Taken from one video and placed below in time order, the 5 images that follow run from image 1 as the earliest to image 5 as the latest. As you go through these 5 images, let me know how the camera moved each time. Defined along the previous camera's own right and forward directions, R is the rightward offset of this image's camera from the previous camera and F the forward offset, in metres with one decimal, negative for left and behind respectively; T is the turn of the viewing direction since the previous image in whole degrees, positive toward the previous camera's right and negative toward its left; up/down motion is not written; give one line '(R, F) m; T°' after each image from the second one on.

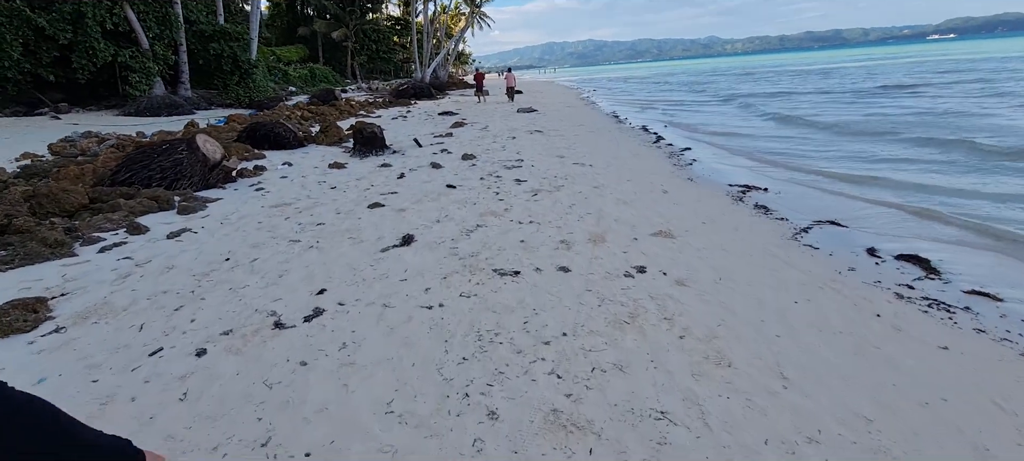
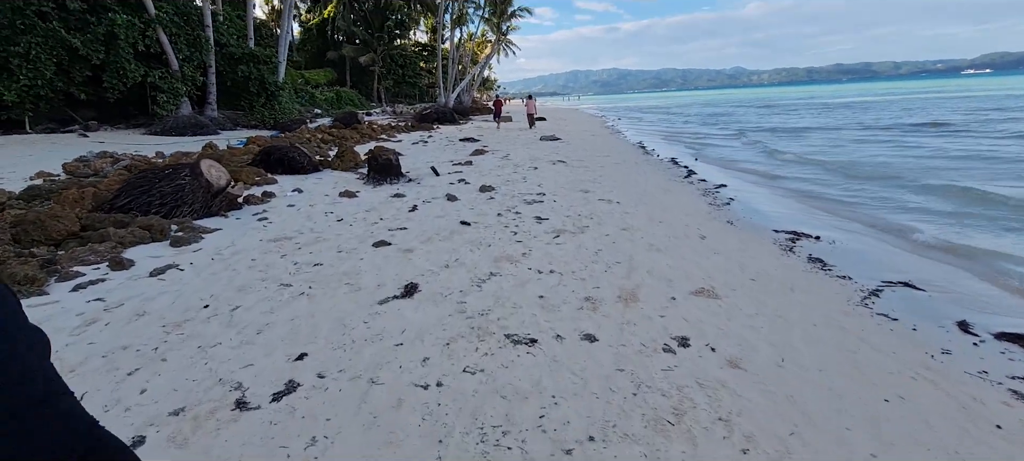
(0.0, +0.6) m; -2°
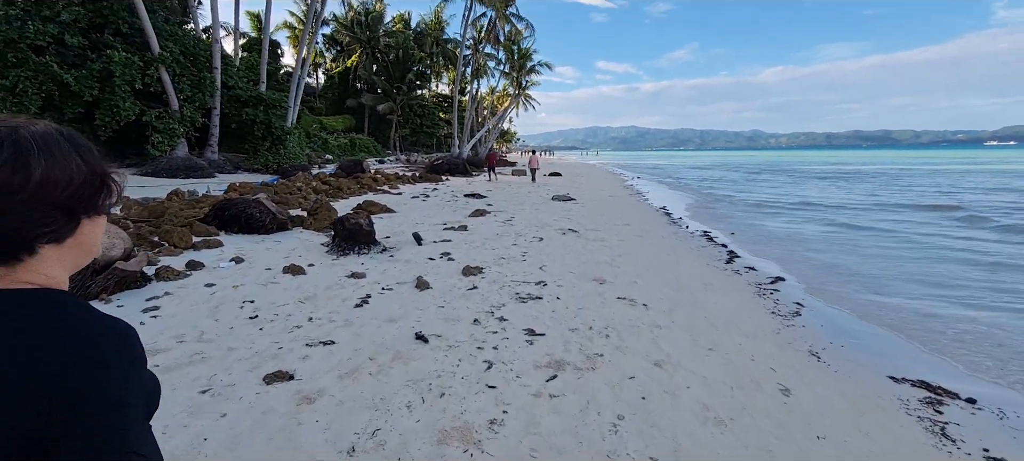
(+0.3, +1.9) m; -2°
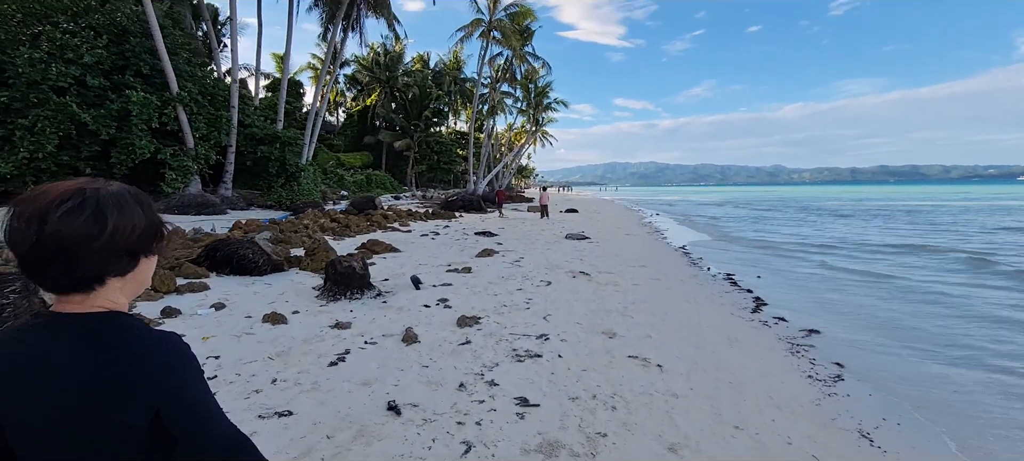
(+0.2, +0.6) m; -2°
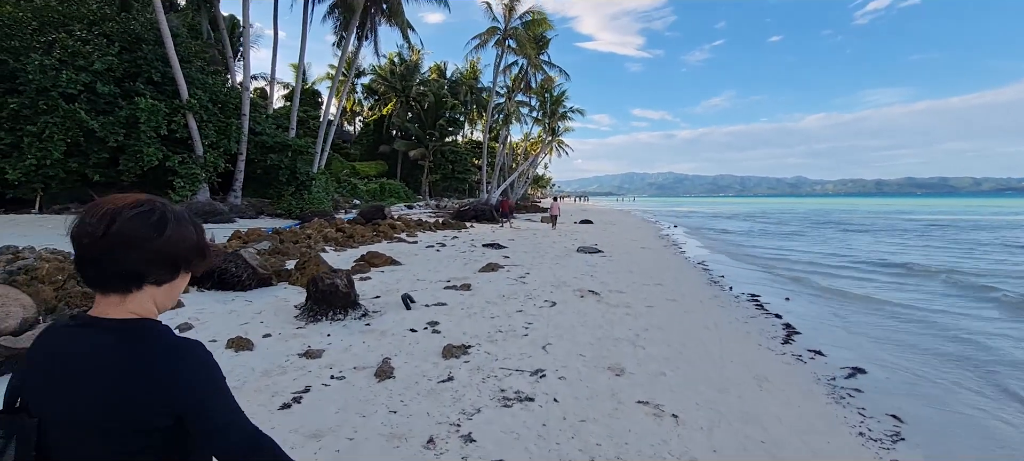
(+0.2, +0.7) m; -2°
